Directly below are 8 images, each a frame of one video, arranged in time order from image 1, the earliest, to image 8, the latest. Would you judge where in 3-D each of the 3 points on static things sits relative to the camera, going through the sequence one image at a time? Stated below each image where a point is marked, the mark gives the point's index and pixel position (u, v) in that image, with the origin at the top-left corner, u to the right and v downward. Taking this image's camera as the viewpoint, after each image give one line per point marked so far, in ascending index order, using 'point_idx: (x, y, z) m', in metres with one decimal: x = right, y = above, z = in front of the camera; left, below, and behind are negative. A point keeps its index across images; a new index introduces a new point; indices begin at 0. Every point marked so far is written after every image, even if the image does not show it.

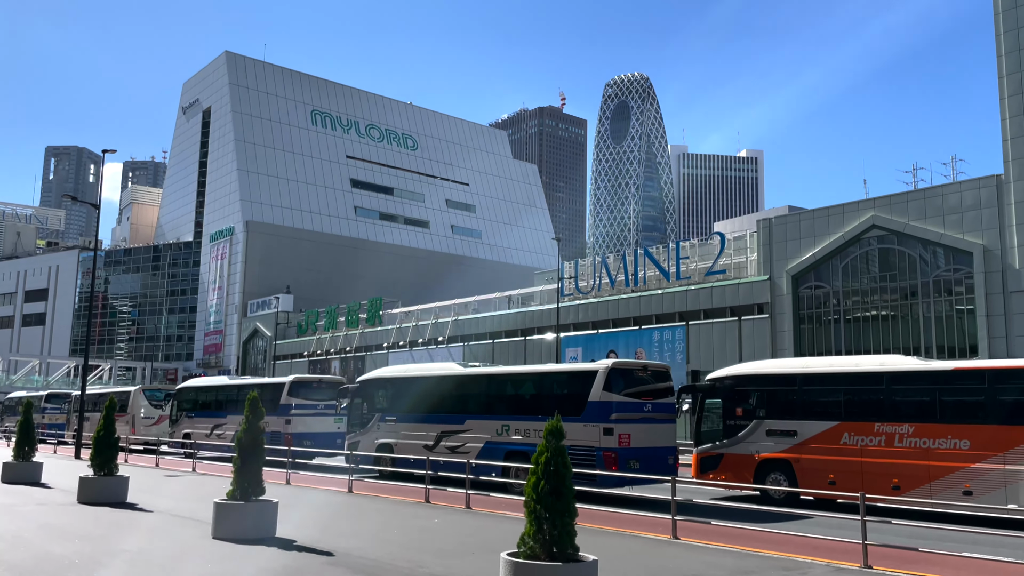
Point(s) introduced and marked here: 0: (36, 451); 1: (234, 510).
0: (-9.0, -3.1, +16.2) m
1: (-2.9, -2.3, +9.0) m
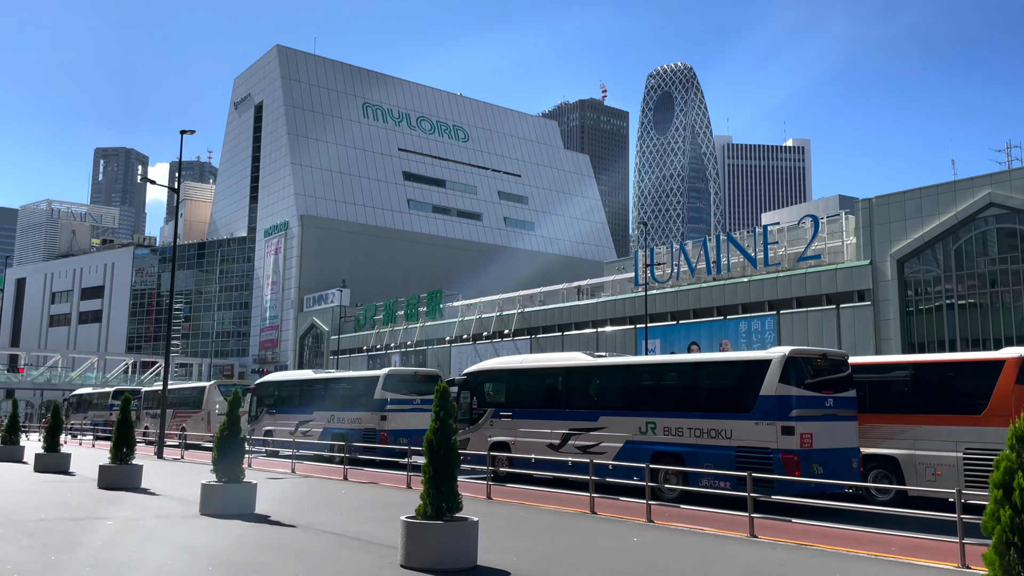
0: (-6.5, -2.8, +14.6) m
1: (-0.7, -2.0, +7.1) m
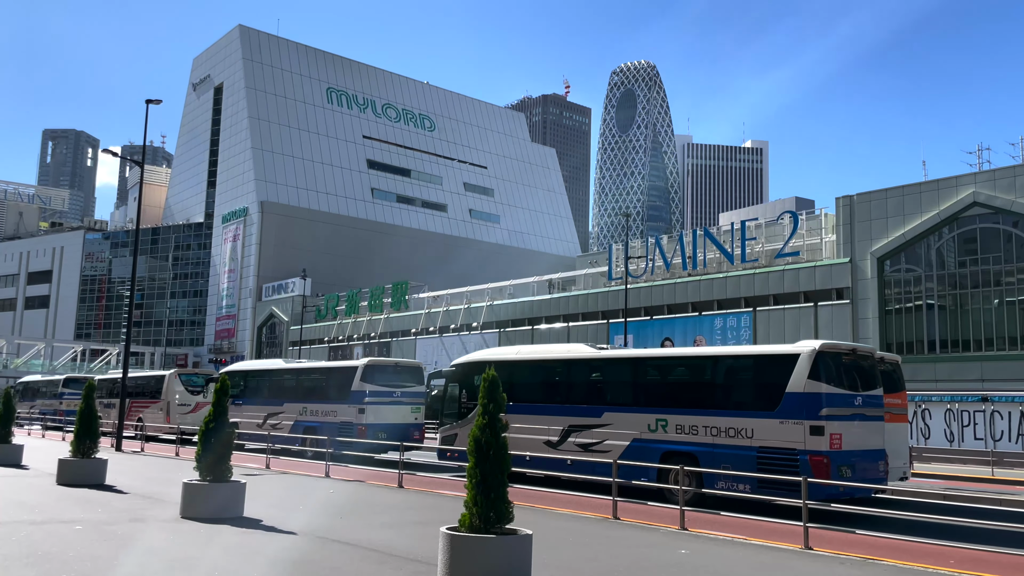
0: (-6.4, -2.4, +13.2) m
1: (-0.2, -1.8, +6.0) m
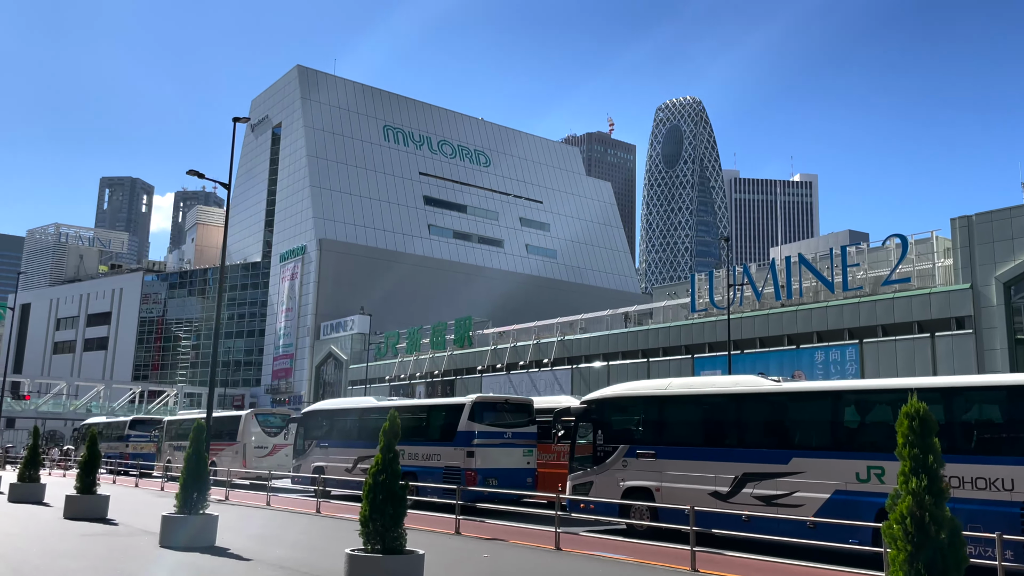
0: (-4.0, -2.7, +11.0) m
1: (+1.8, -1.7, +3.6) m
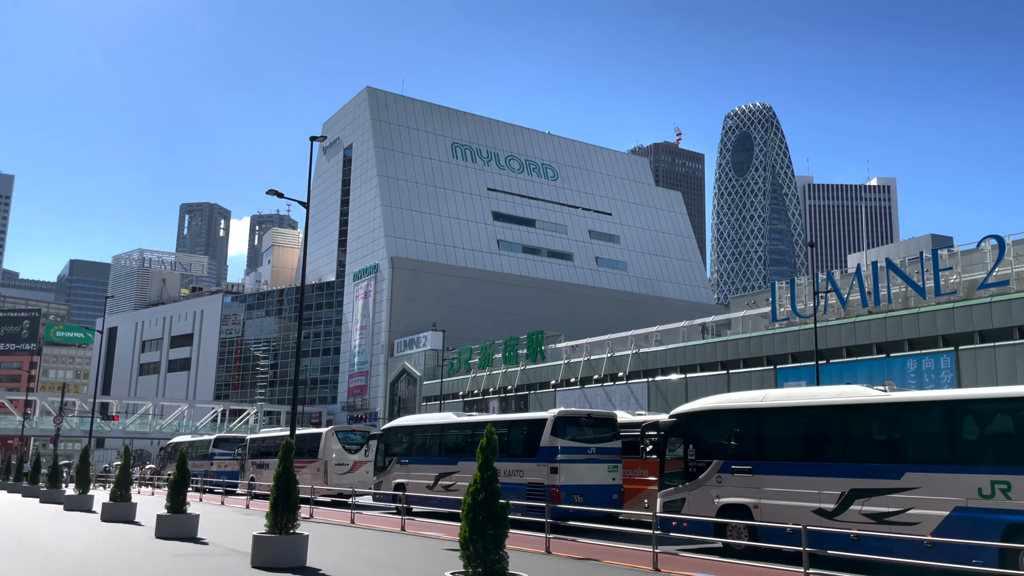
0: (-2.8, -2.9, +10.9) m
1: (+2.4, -1.7, +3.0) m
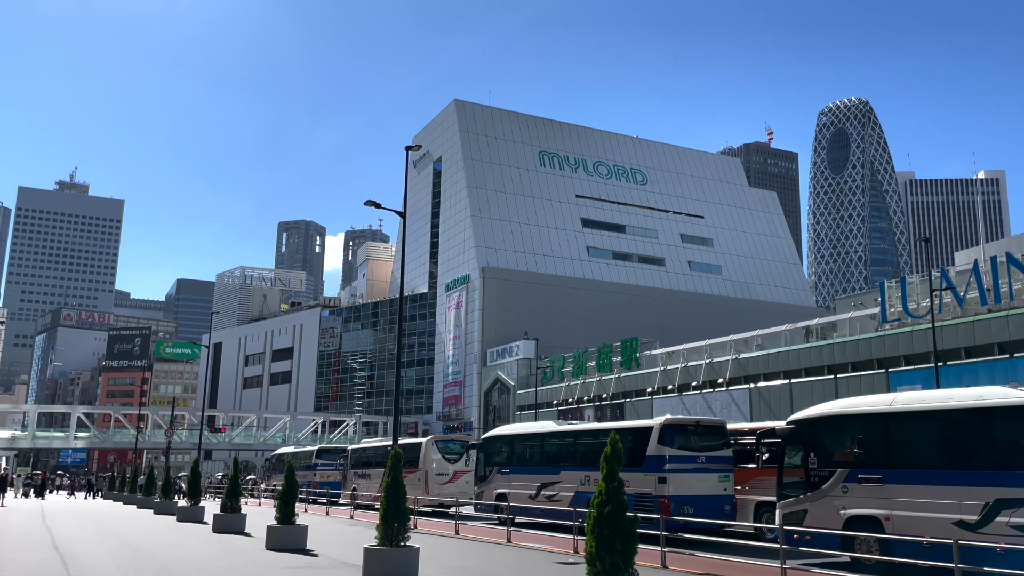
0: (-1.3, -3.0, +10.6) m
1: (+2.9, -1.6, +2.3) m
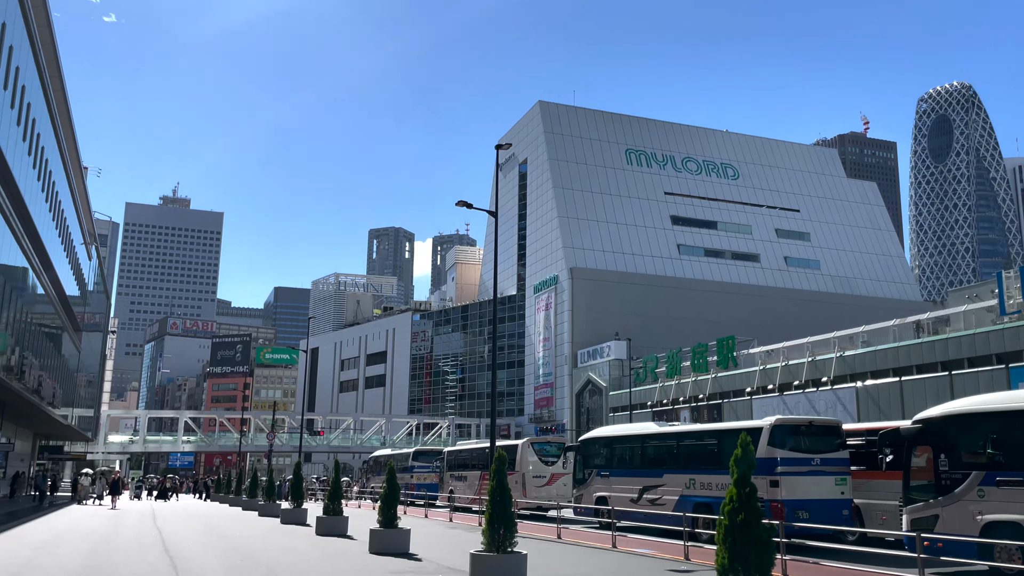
0: (0.0, -3.0, +10.3) m
1: (+3.4, -1.4, +1.5) m
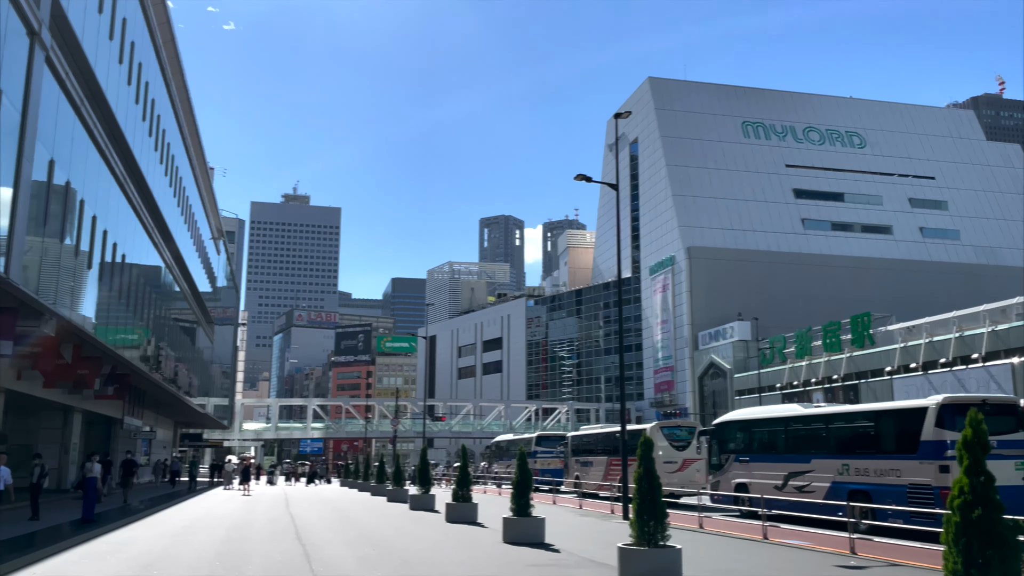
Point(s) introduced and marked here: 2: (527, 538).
0: (+1.7, -2.6, +9.3) m
1: (+3.8, -1.1, +0.2) m
2: (+0.2, -4.0, +13.7) m
